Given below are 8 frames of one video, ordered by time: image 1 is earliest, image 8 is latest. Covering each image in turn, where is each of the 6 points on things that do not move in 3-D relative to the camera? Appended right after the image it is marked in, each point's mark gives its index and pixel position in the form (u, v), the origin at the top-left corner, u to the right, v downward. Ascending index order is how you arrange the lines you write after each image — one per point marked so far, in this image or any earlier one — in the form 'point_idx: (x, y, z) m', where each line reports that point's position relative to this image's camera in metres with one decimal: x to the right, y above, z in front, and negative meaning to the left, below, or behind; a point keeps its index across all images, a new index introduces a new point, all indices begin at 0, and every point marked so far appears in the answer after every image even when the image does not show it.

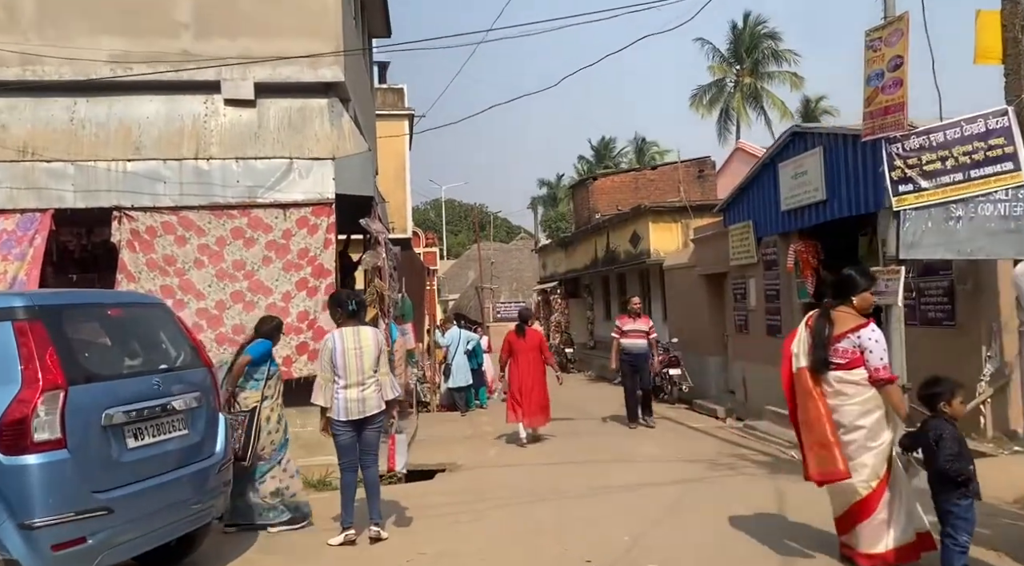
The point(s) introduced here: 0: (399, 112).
0: (-2.8, +4.2, +19.0) m
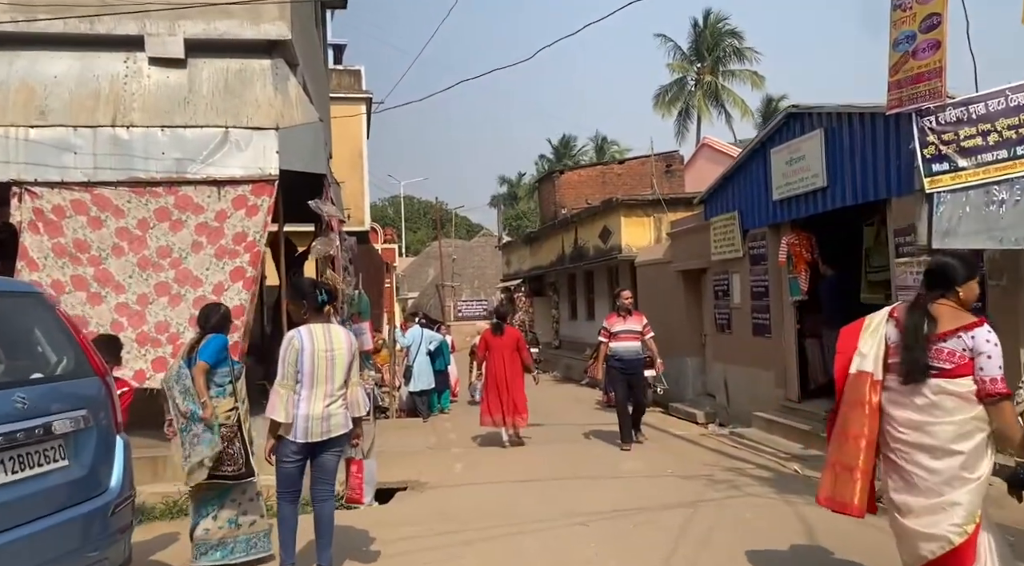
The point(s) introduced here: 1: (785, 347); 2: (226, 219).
0: (-3.6, +4.3, +17.9) m
1: (+3.3, -0.8, +9.5) m
2: (-2.4, +0.5, +6.5) m
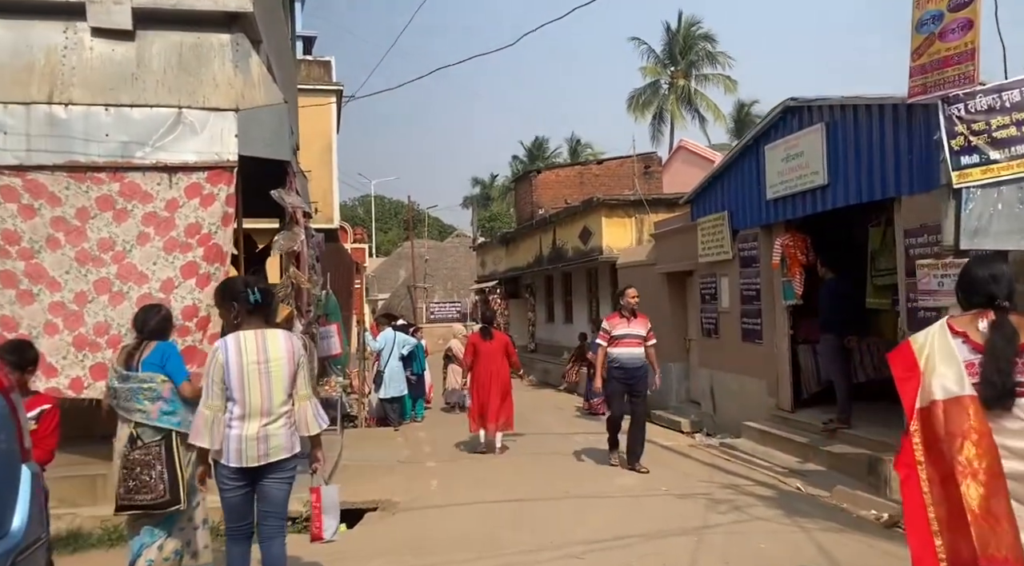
0: (-4.1, +4.3, +17.1) m
1: (+3.1, -0.8, +9.0) m
2: (-2.5, +0.6, +5.8) m
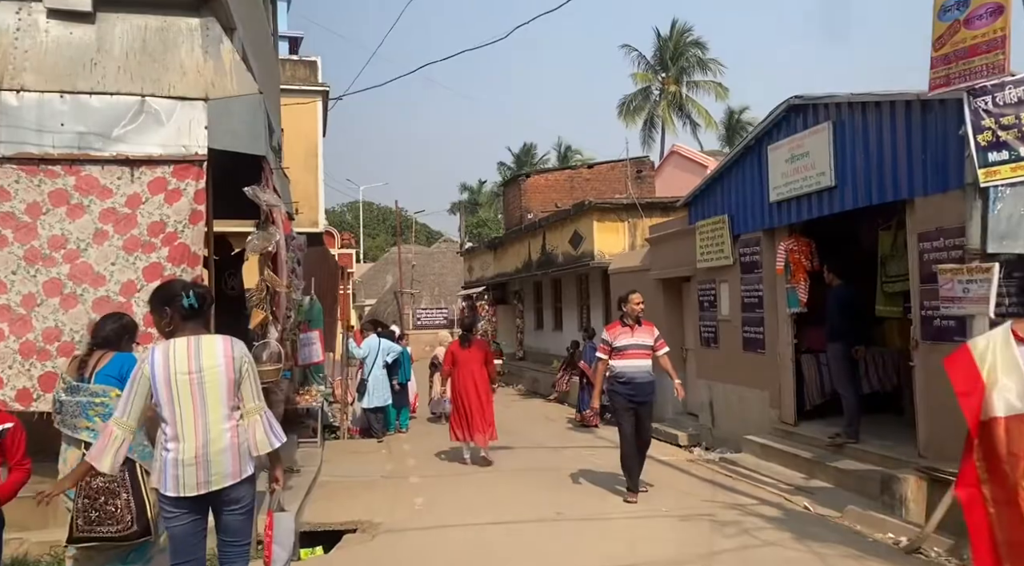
0: (-4.3, +4.2, +16.7) m
1: (+3.0, -0.9, +8.6) m
2: (-2.6, +0.5, +5.3) m
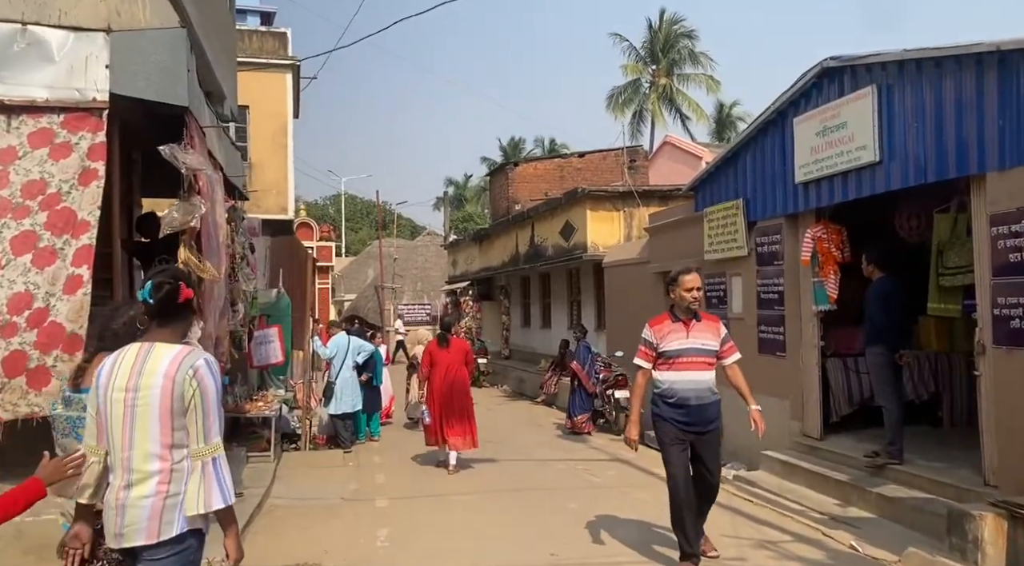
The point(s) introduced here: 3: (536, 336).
0: (-4.6, +4.4, +15.4) m
1: (+2.8, -0.8, +7.5) m
2: (-2.7, +0.6, +4.1) m
3: (+0.6, -1.3, +18.2) m
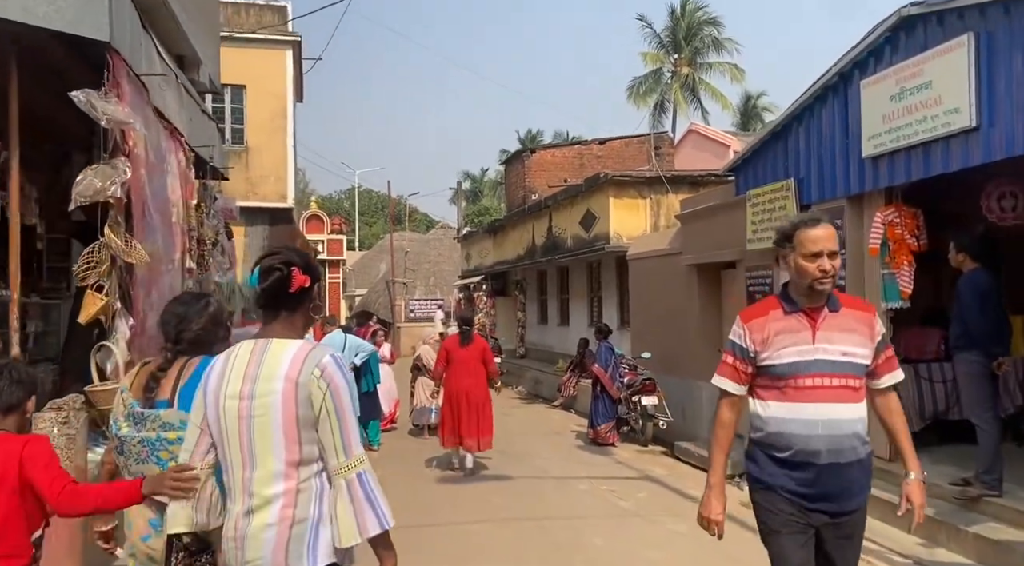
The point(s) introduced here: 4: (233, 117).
0: (-4.3, +4.5, +14.4) m
1: (+3.0, -0.8, +6.4) m
2: (-2.6, +0.7, +3.1) m
3: (+0.9, -1.1, +17.1) m
4: (-5.2, +3.1, +14.3) m
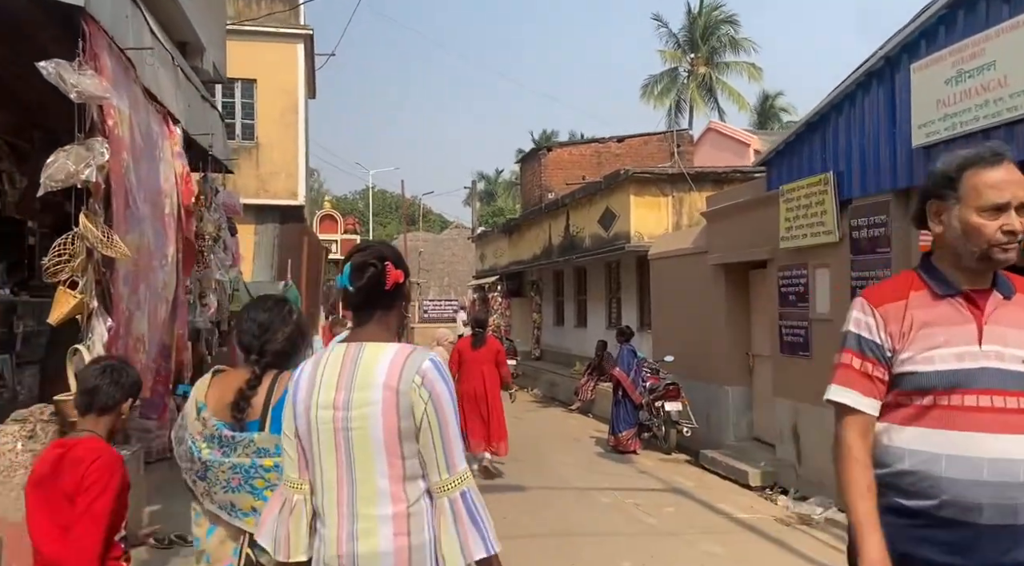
0: (-4.0, +4.5, +14.0) m
1: (+3.1, -0.8, +5.9) m
2: (-2.5, +0.7, +2.7) m
3: (+1.3, -1.2, +16.7) m
4: (-4.9, +3.1, +14.0) m
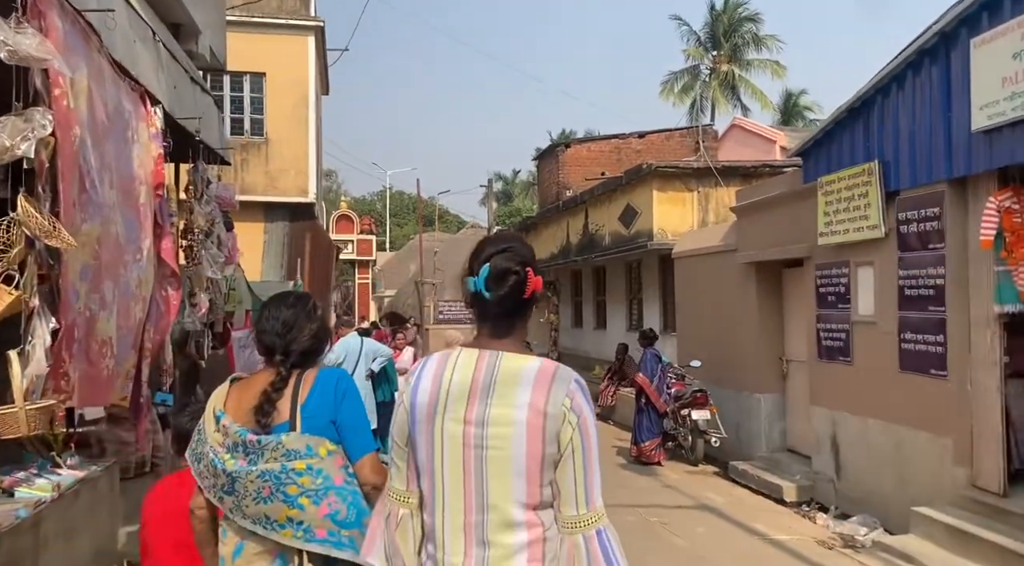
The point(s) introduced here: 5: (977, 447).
0: (-3.7, +4.5, +13.6) m
1: (+3.2, -0.8, +5.3) m
2: (-2.5, +0.7, +2.2) m
3: (+1.6, -1.2, +16.1) m
4: (-4.6, +3.1, +13.5) m
5: (+3.2, -1.1, +5.2) m
